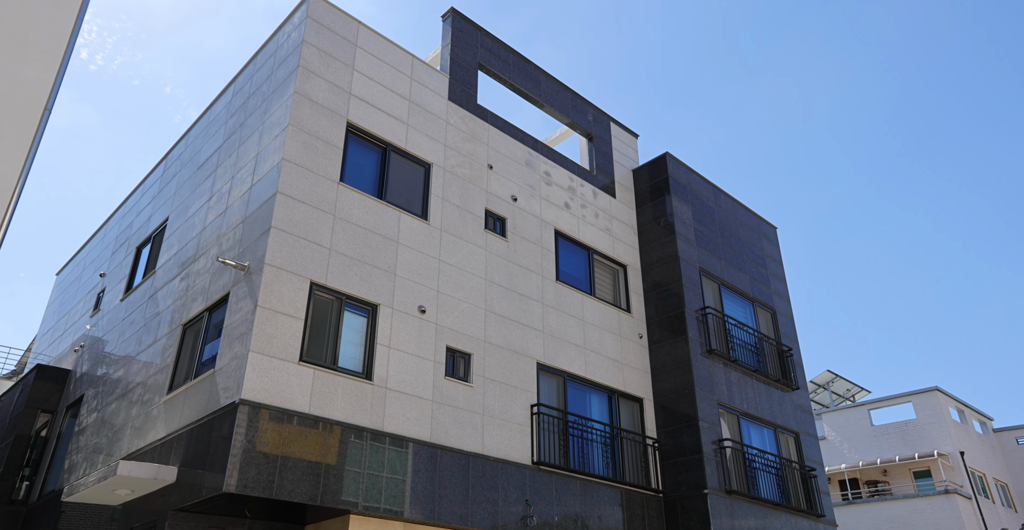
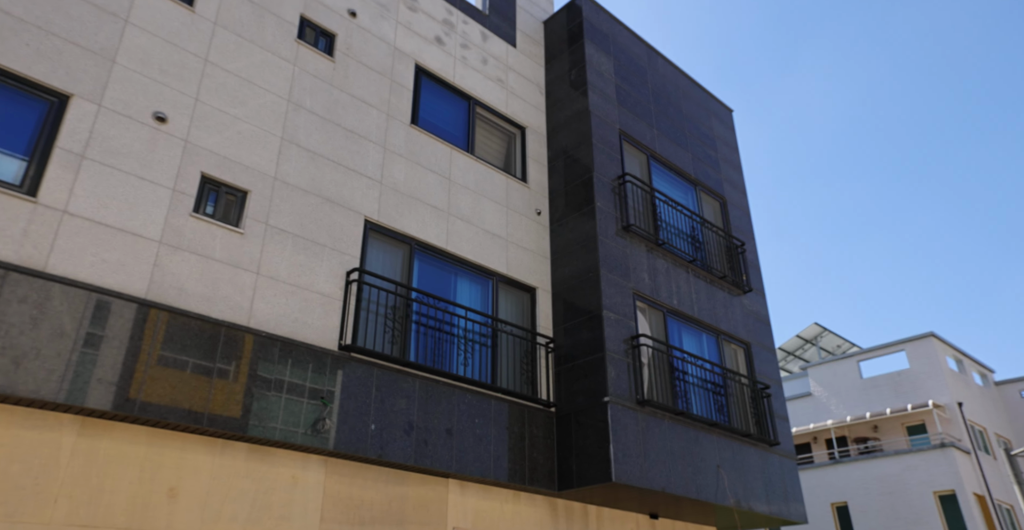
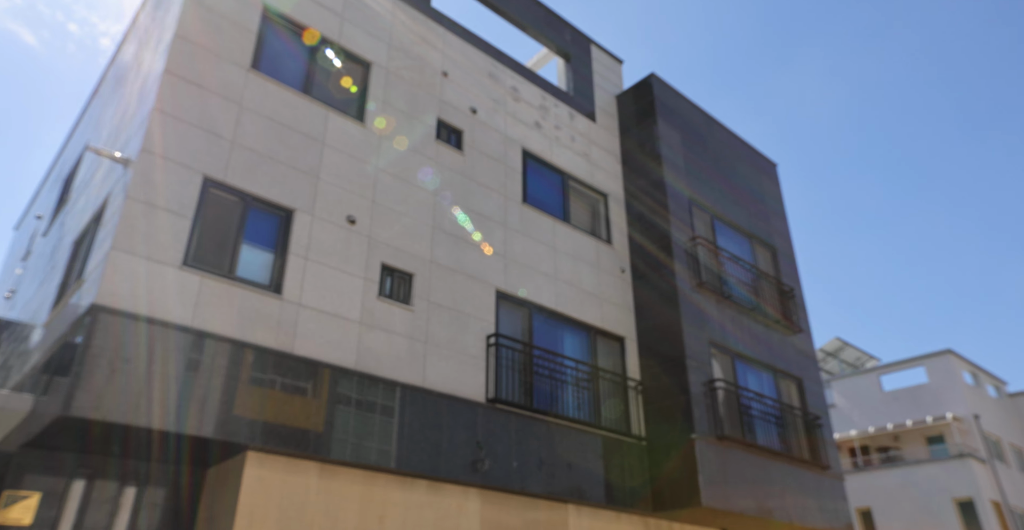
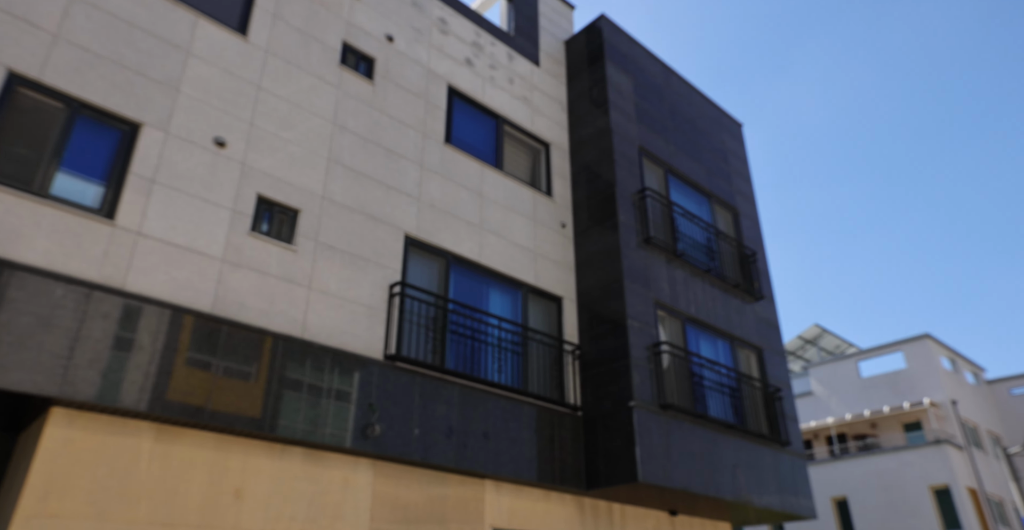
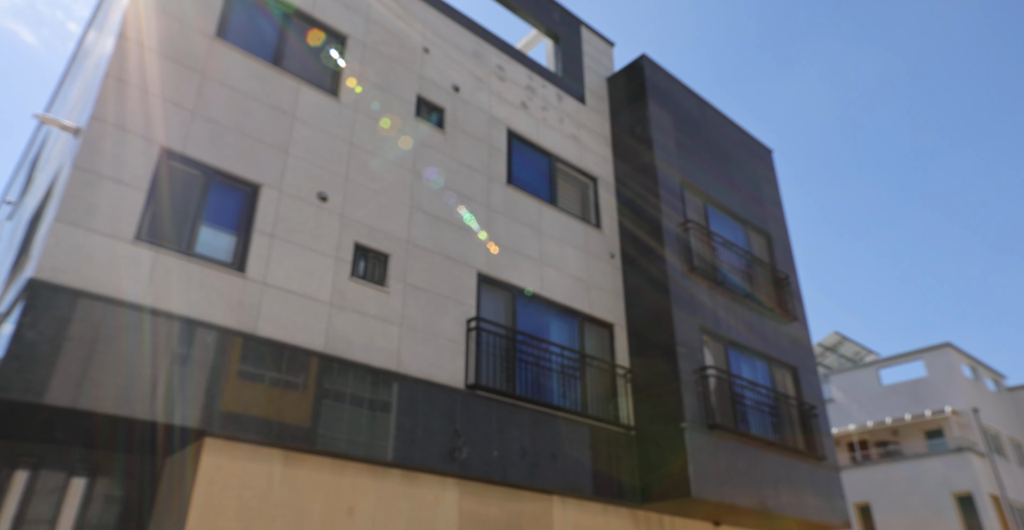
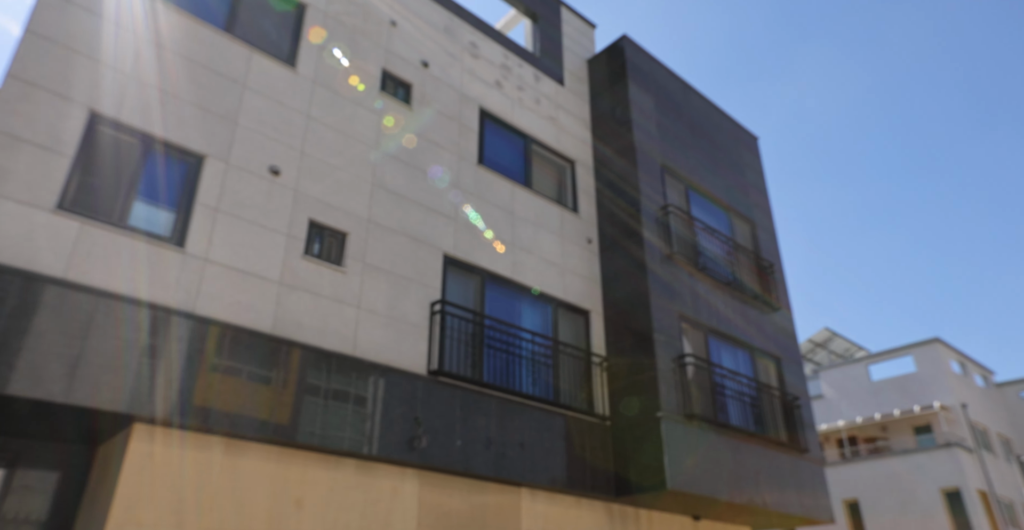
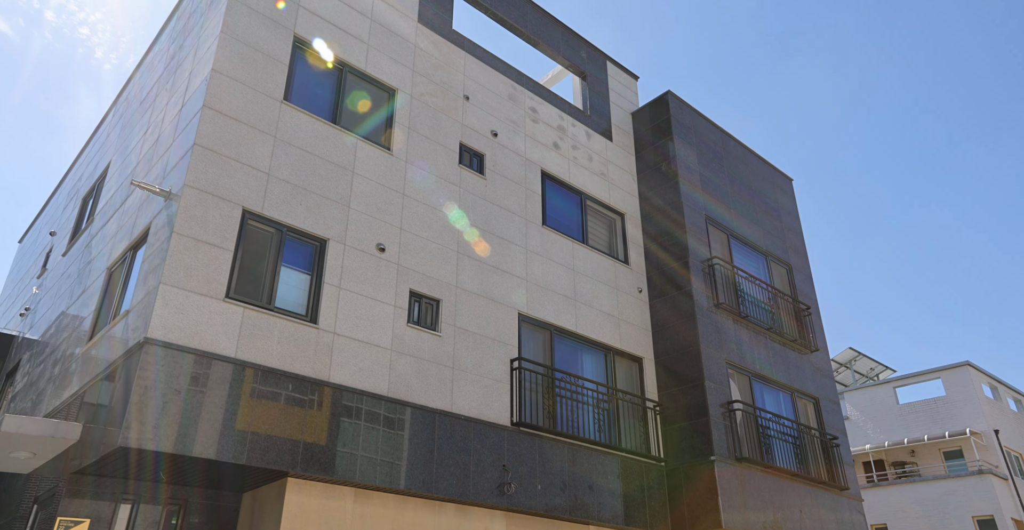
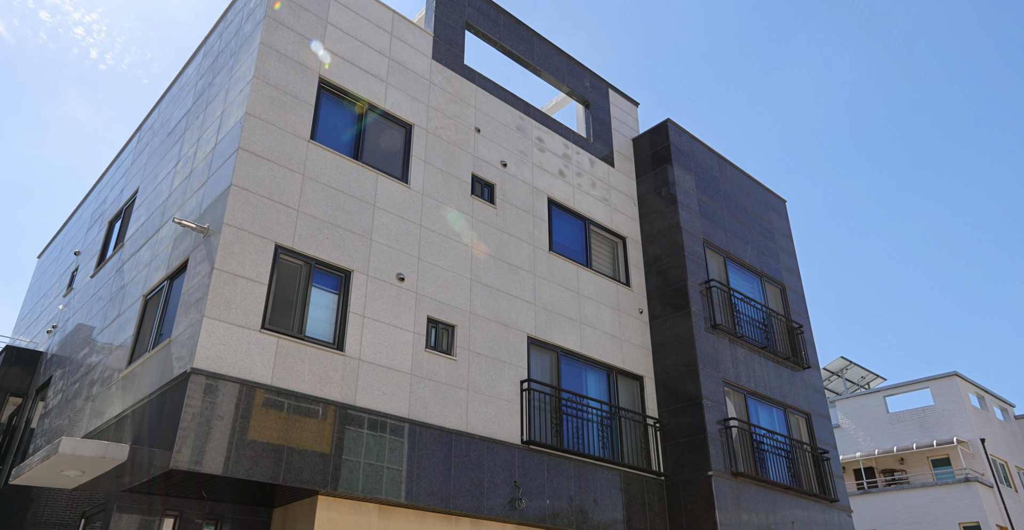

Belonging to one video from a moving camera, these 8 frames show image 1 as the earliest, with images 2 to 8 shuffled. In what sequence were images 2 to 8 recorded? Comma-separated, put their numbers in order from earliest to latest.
8, 7, 3, 5, 6, 4, 2
